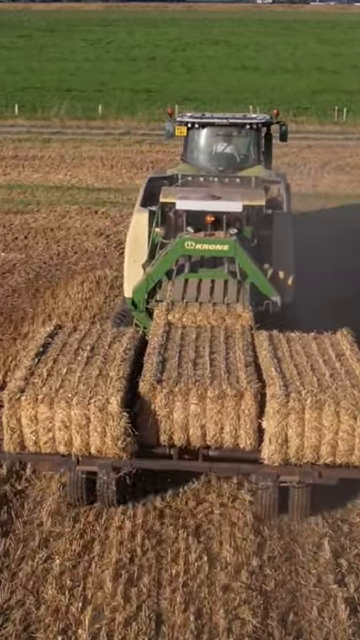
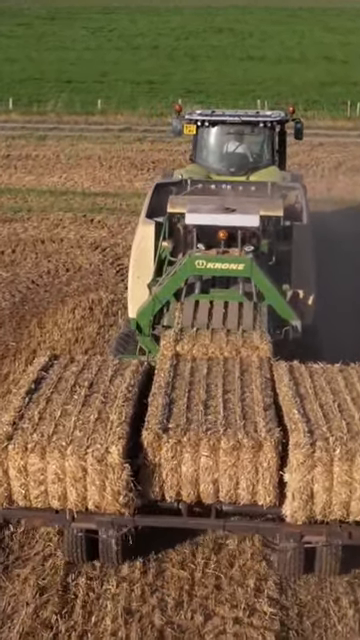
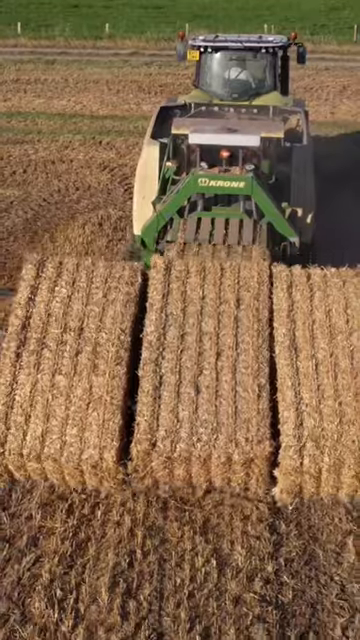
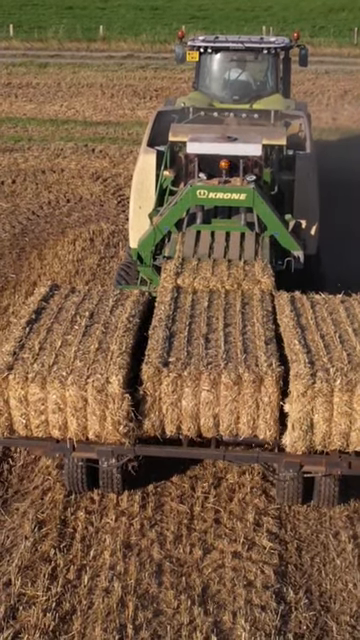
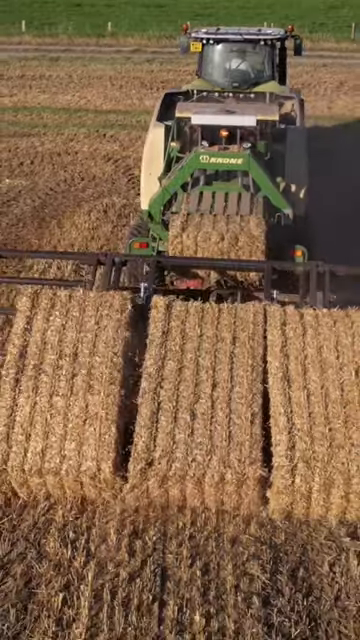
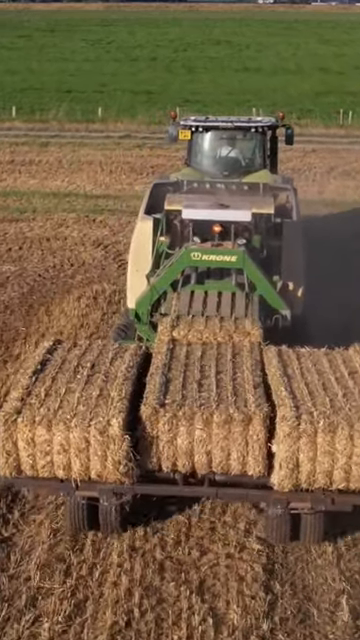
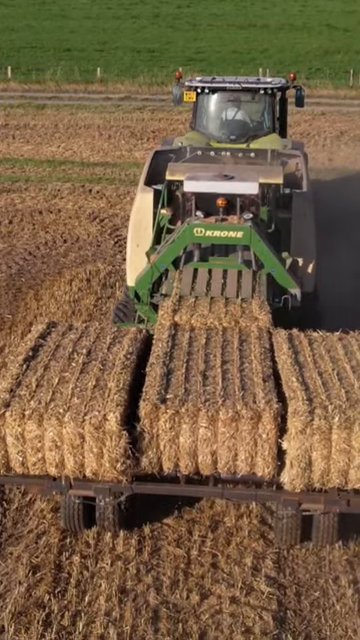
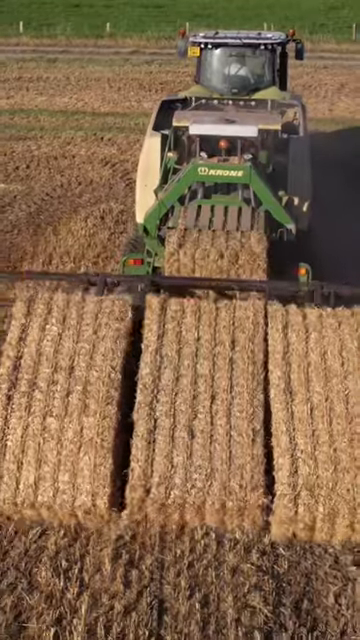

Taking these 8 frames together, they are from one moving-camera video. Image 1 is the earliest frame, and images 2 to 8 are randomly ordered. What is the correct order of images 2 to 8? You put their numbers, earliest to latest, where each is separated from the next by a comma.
6, 2, 7, 4, 3, 8, 5
